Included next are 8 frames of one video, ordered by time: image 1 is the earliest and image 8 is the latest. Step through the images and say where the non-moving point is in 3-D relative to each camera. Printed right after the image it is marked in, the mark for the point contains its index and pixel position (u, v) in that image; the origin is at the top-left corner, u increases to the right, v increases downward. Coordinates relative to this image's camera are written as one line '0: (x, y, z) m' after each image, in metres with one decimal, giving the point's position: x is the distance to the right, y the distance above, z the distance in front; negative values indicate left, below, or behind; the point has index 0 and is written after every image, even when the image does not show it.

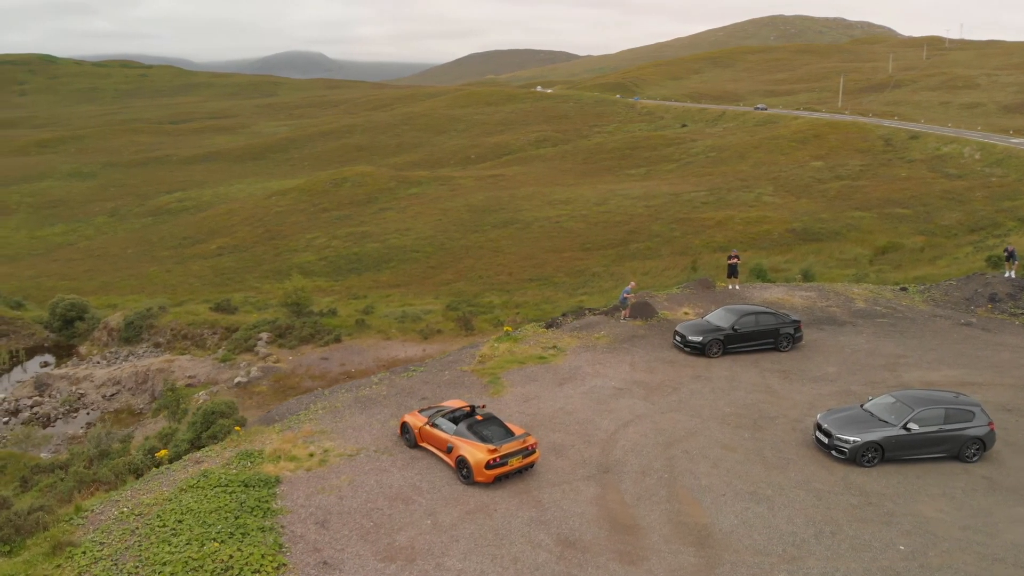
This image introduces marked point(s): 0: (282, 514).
0: (-3.3, -3.2, +11.6) m
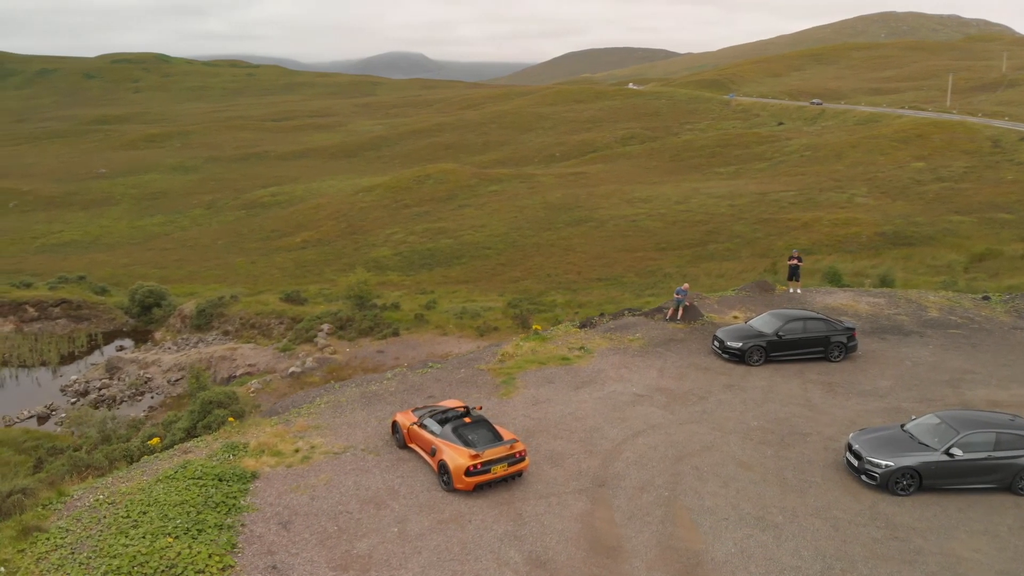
0: (-3.6, -3.0, +11.0) m
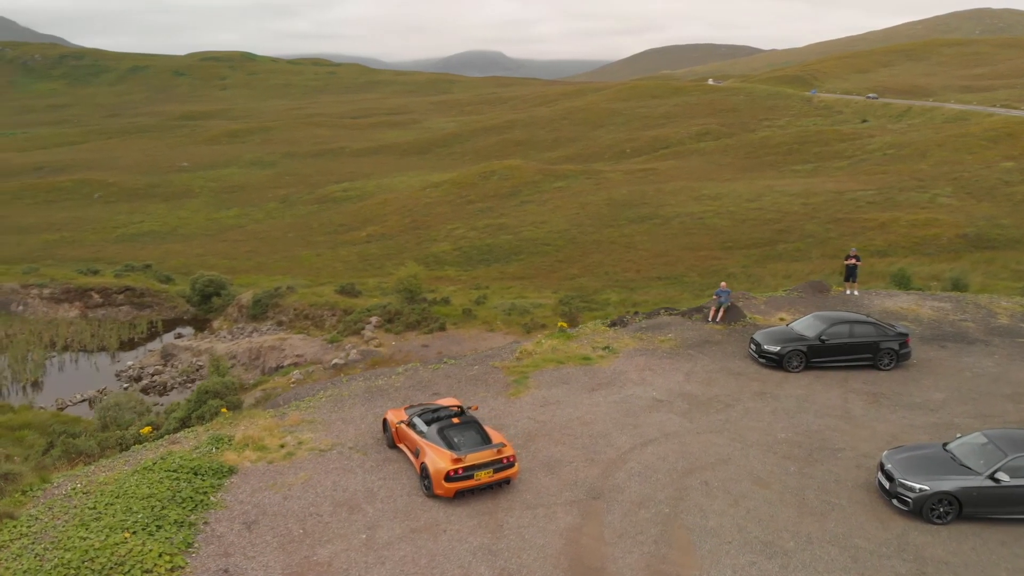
0: (-3.8, -2.8, +10.4) m
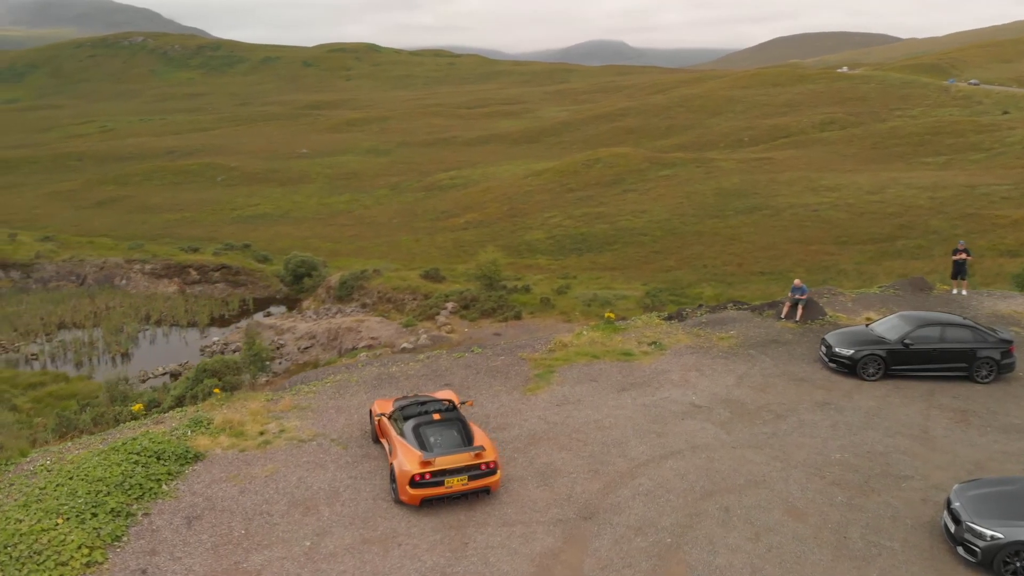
0: (-4.0, -2.4, +9.5) m
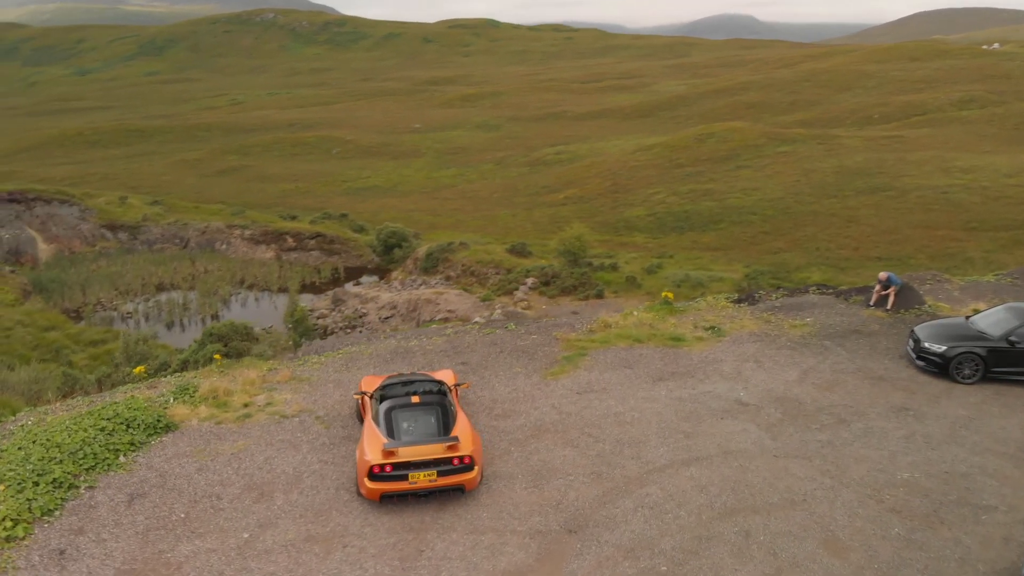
0: (-4.2, -1.9, +8.6) m
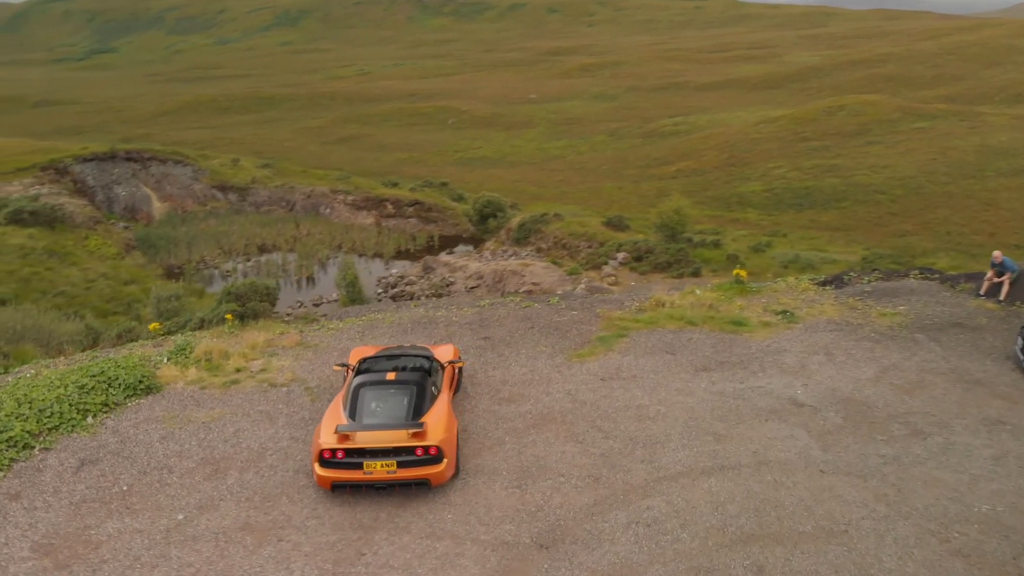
0: (-4.2, -1.4, +8.0) m
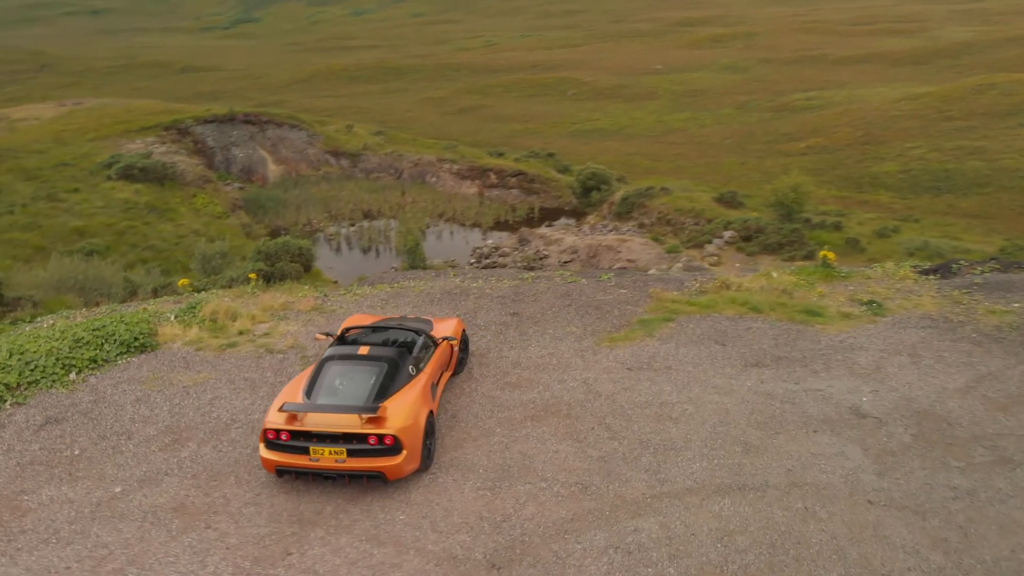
0: (-4.2, -0.9, +7.6) m
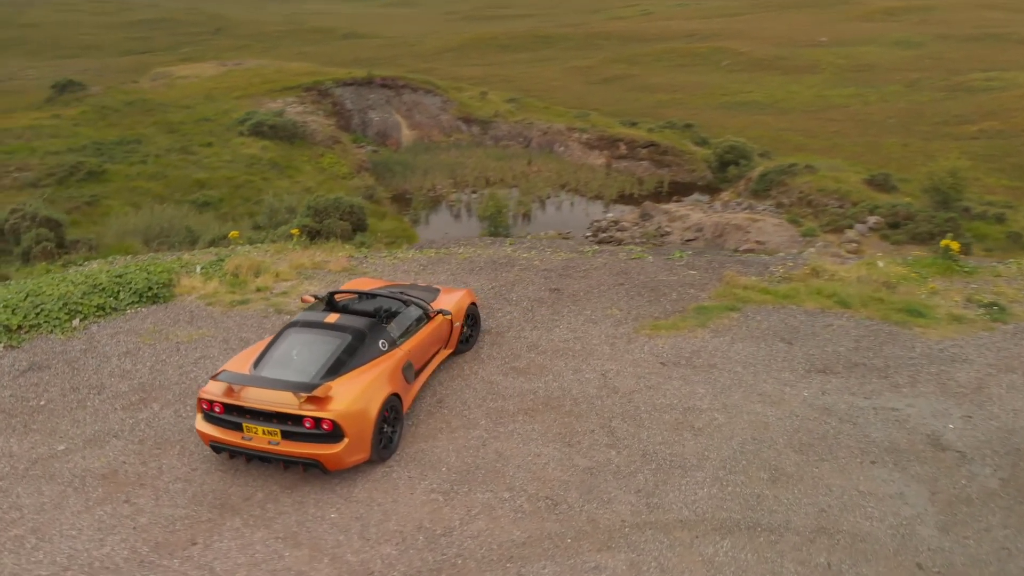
0: (-4.1, -0.4, +7.3) m
